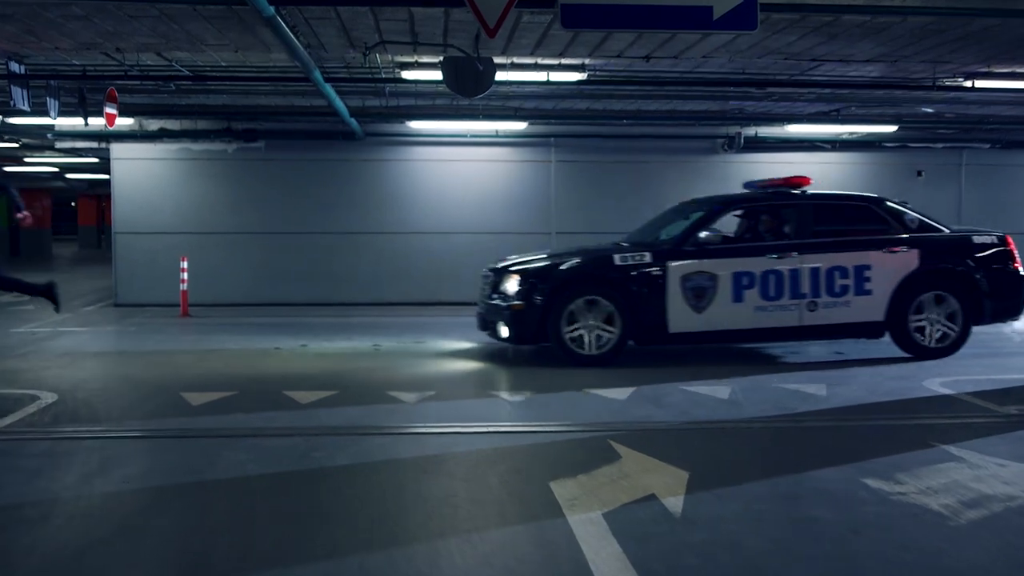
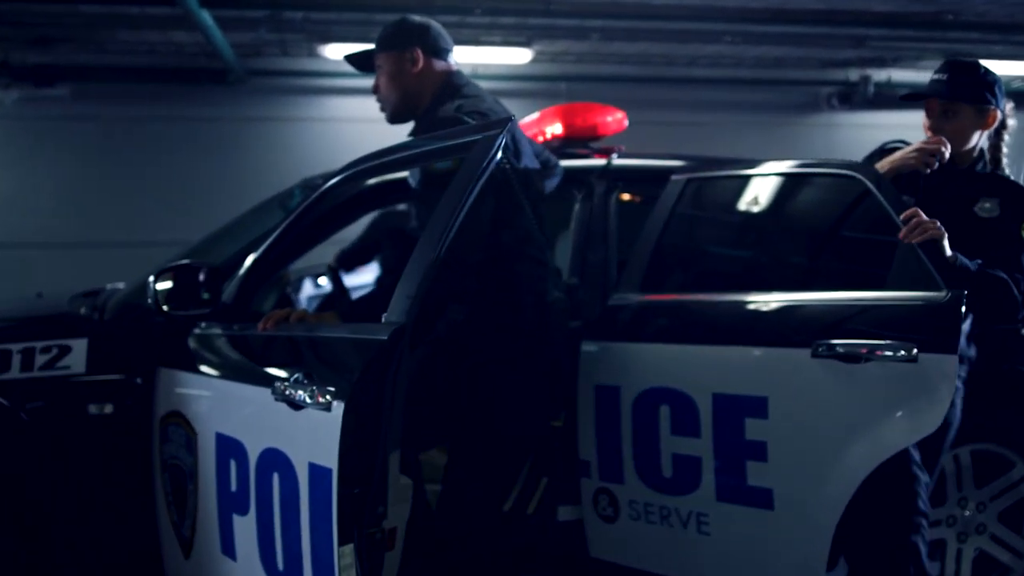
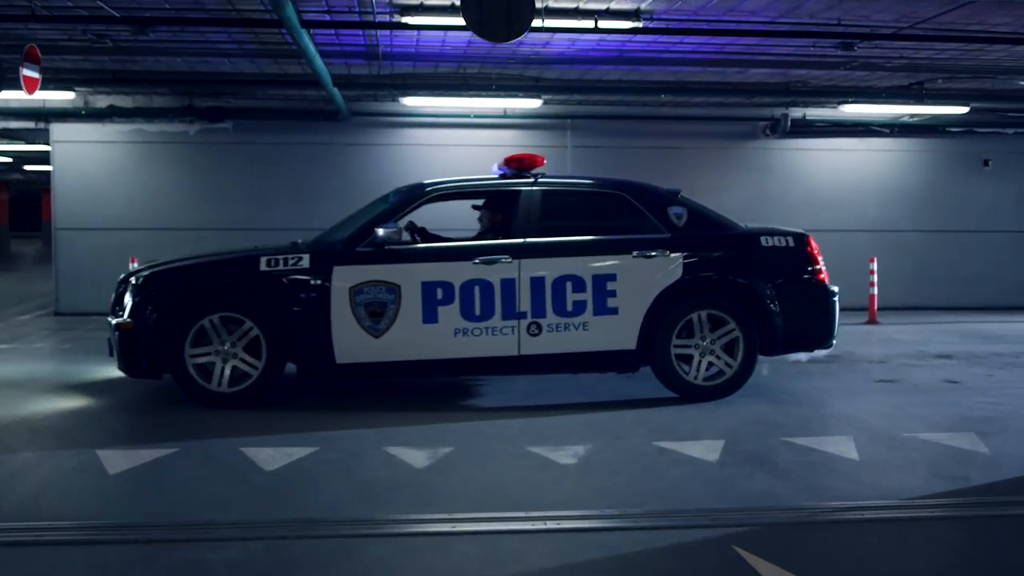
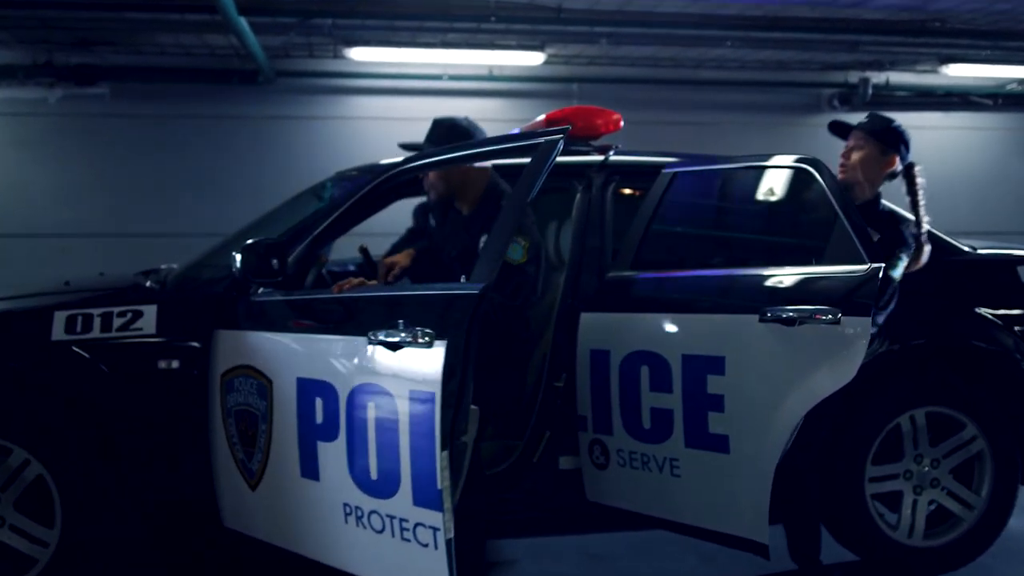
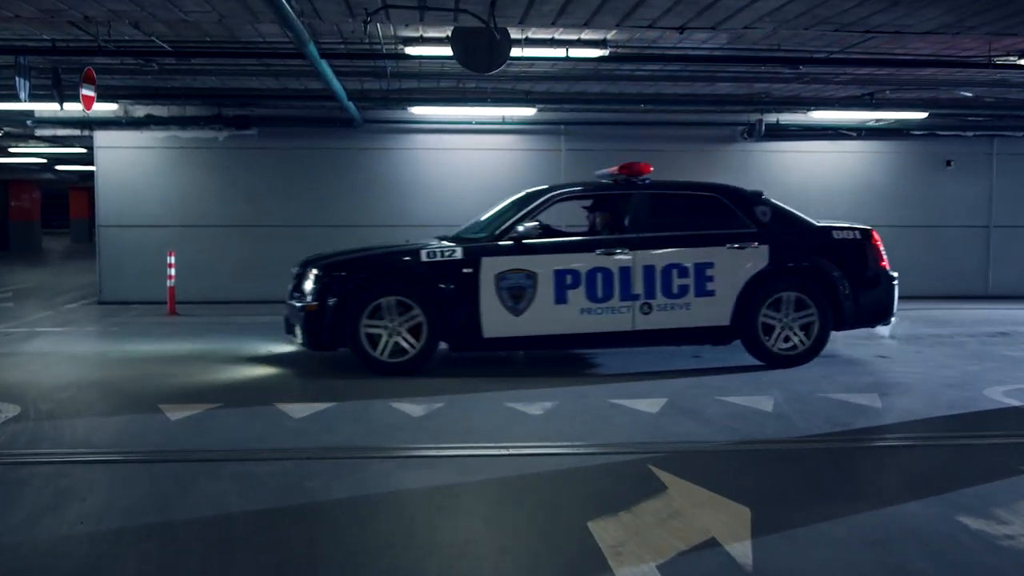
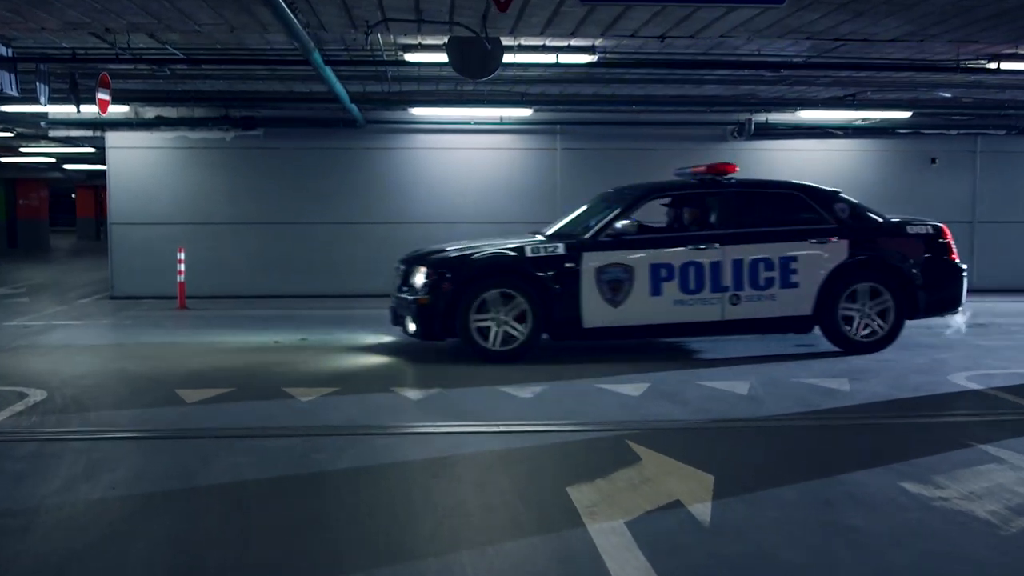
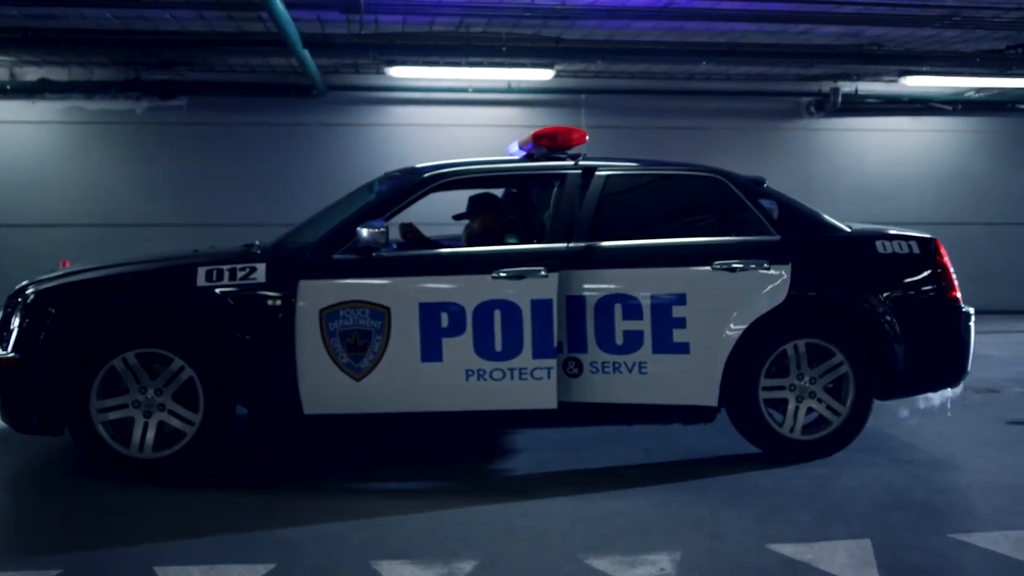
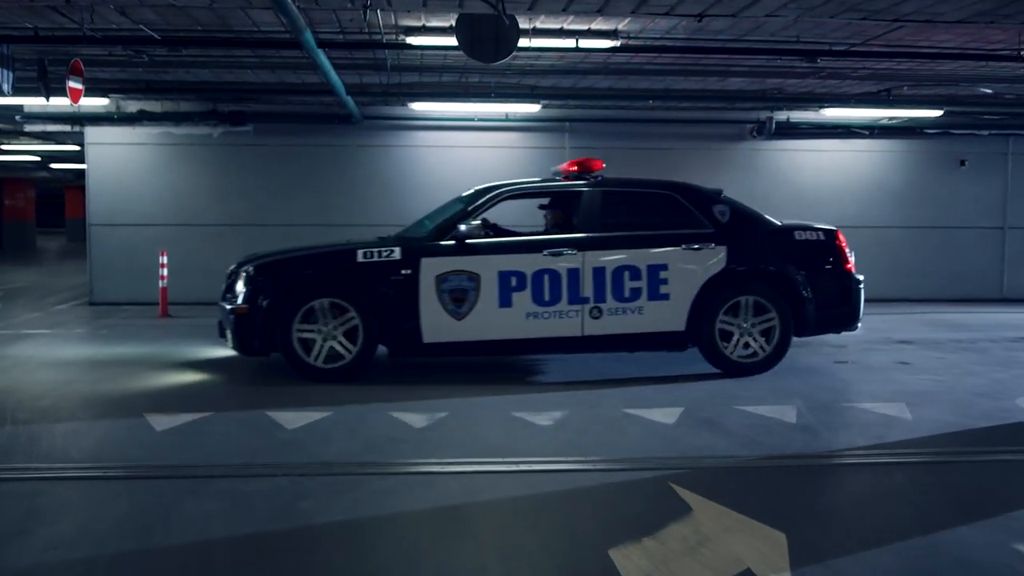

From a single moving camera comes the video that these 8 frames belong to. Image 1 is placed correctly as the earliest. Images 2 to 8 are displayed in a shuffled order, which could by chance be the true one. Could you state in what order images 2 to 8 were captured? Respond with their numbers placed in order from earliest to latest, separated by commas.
6, 5, 8, 3, 7, 4, 2
